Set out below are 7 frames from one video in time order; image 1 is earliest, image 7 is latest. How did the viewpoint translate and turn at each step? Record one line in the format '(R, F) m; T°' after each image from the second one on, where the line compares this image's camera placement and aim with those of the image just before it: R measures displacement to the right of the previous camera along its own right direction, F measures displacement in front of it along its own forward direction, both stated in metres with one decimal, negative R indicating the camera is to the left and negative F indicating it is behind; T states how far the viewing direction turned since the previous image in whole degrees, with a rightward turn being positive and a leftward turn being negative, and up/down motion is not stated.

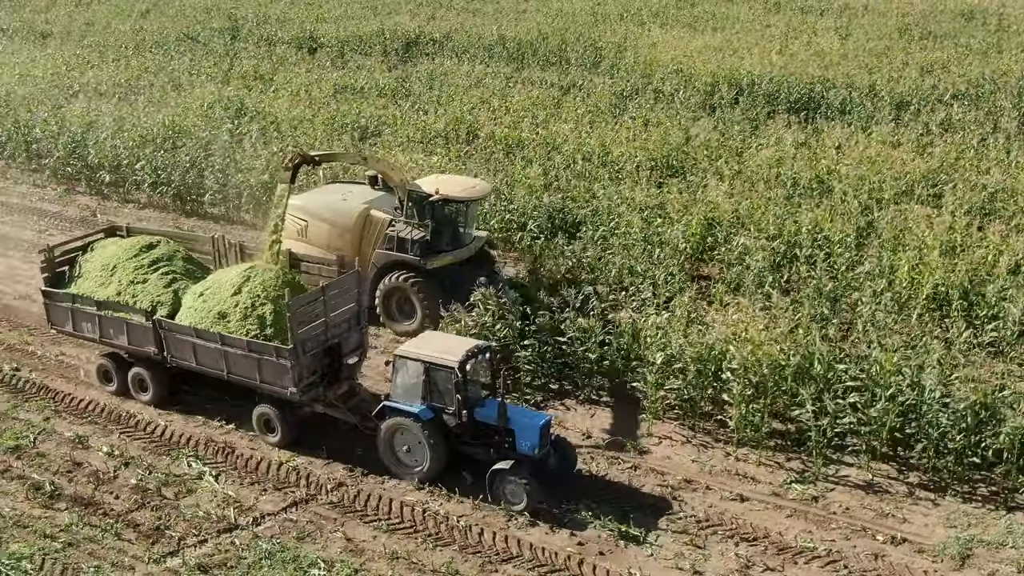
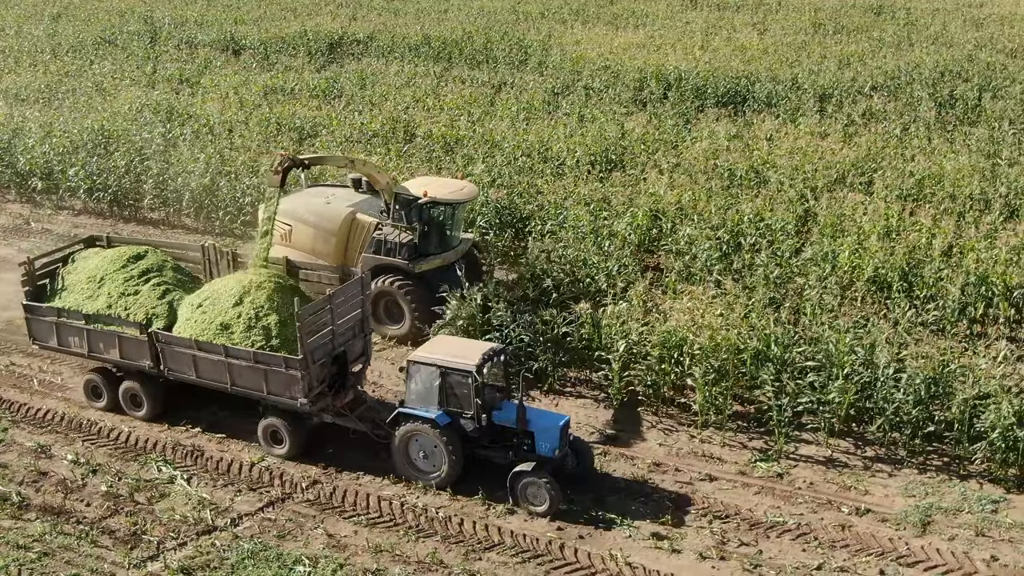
(-0.5, -0.1) m; +4°
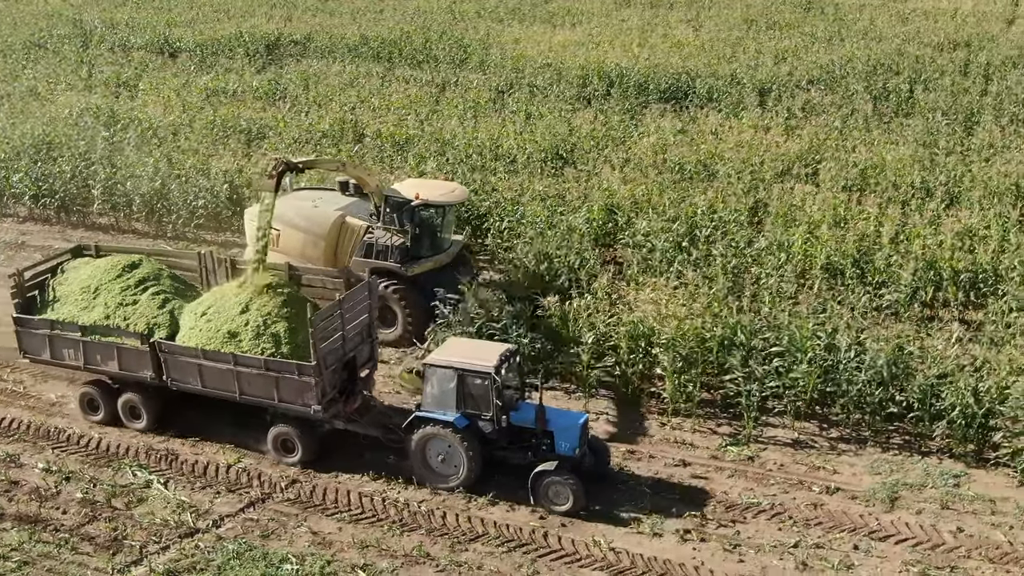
(-0.4, -0.1) m; +4°
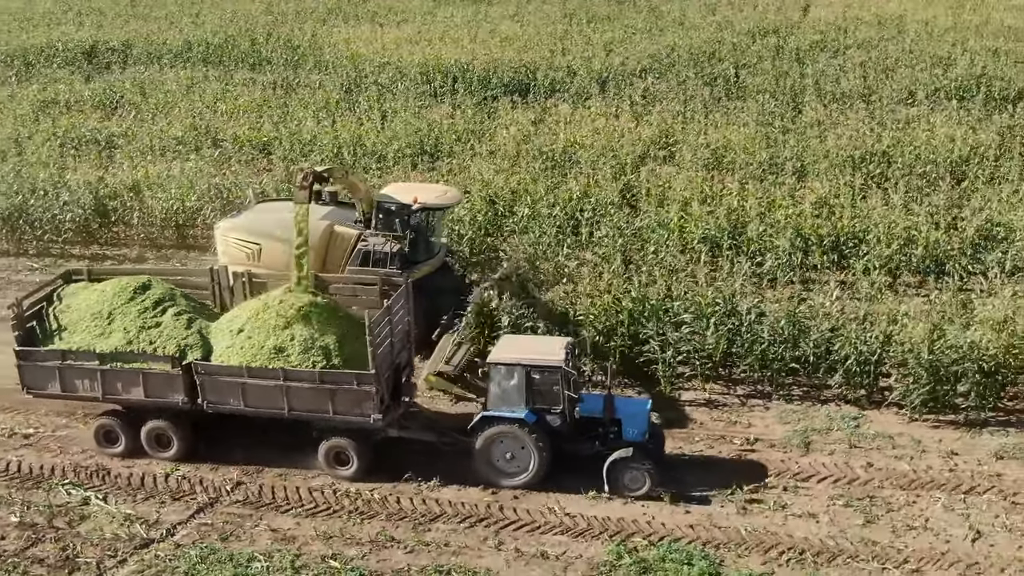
(-1.1, -0.3) m; +10°
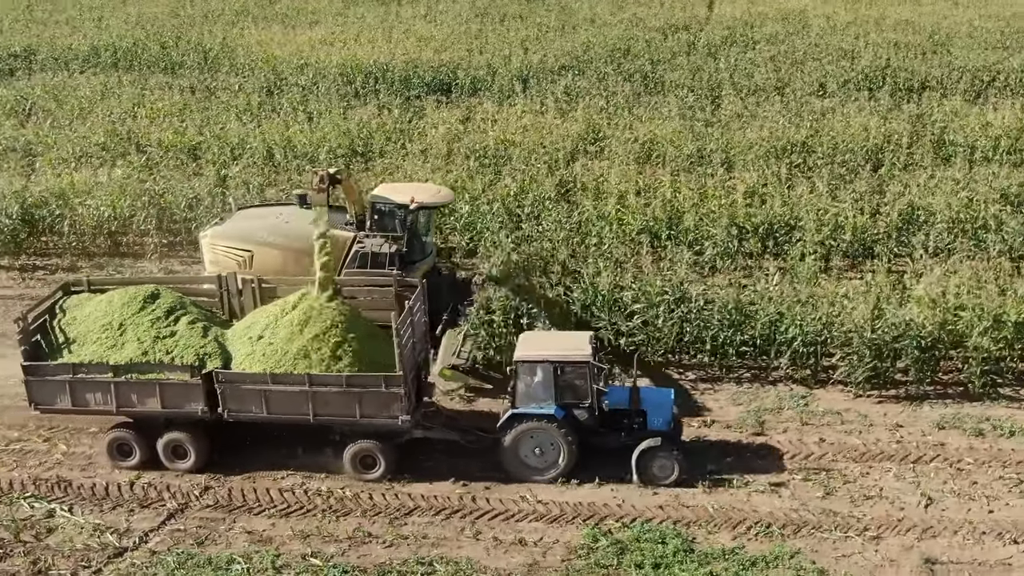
(-0.5, -0.1) m; +5°
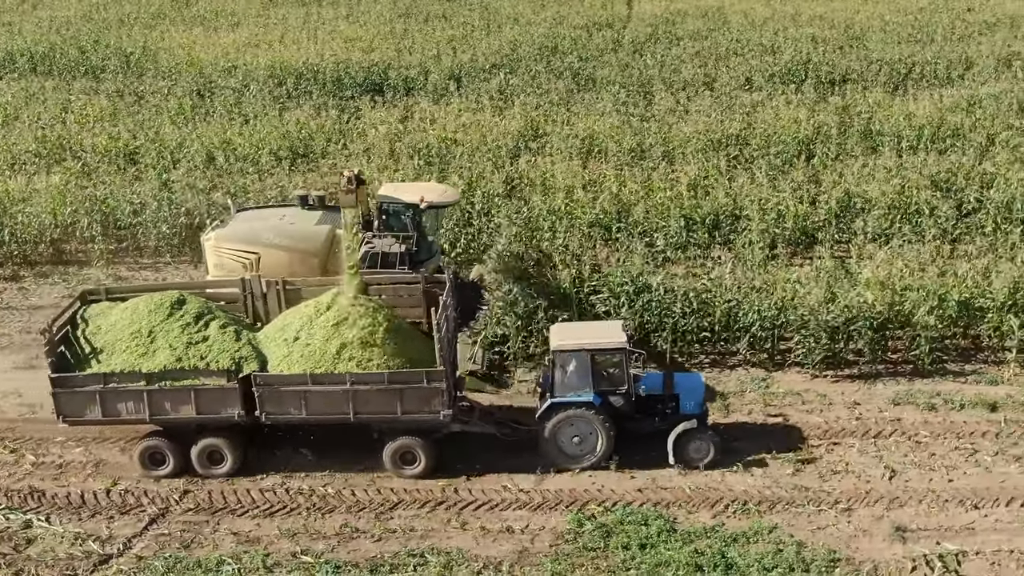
(-0.5, -0.1) m; +5°
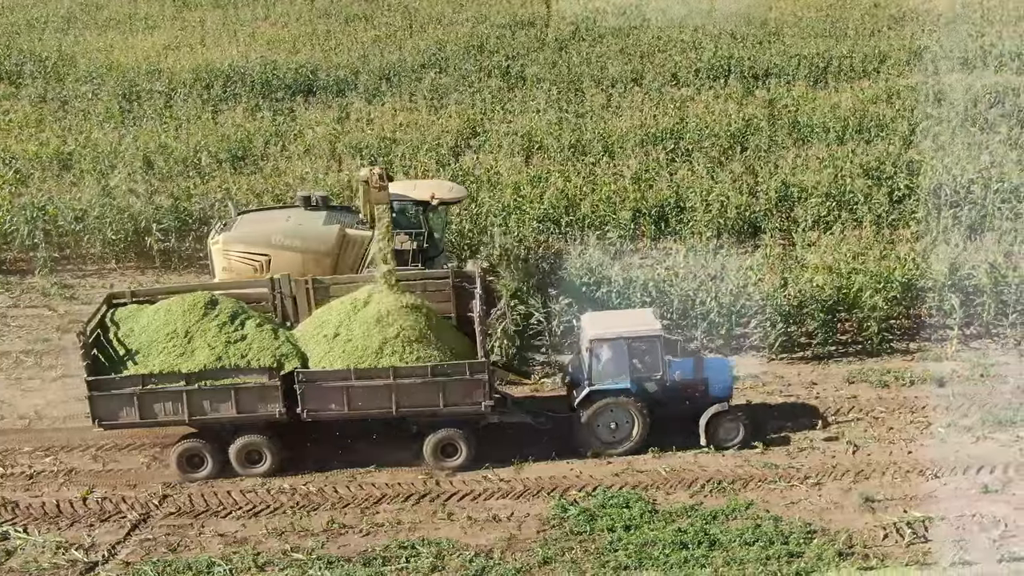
(-0.6, -0.1) m; +5°
